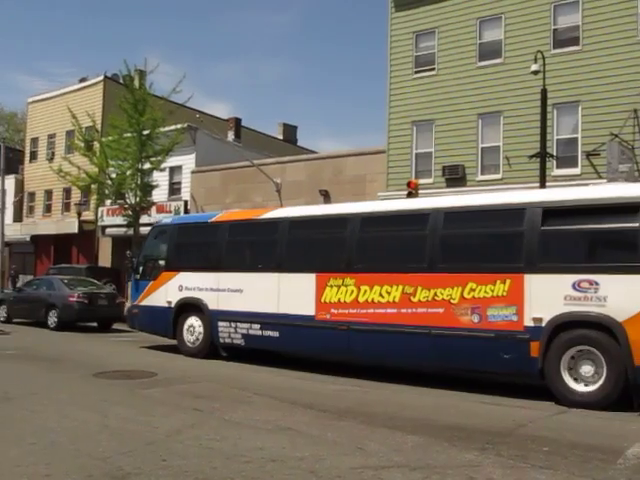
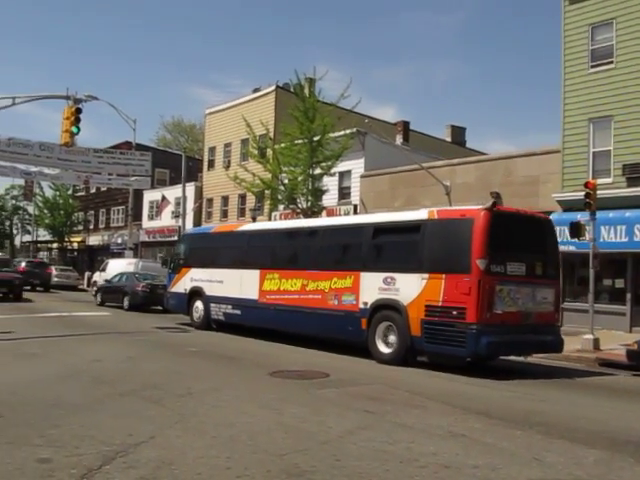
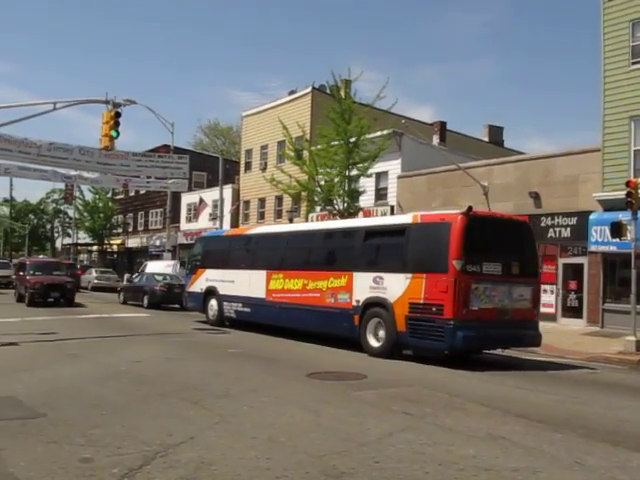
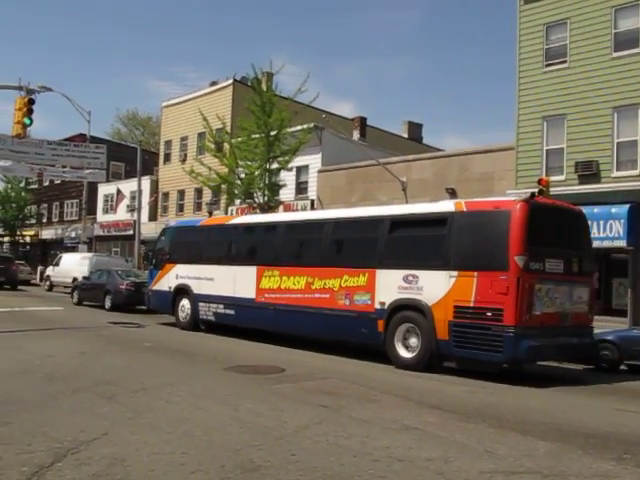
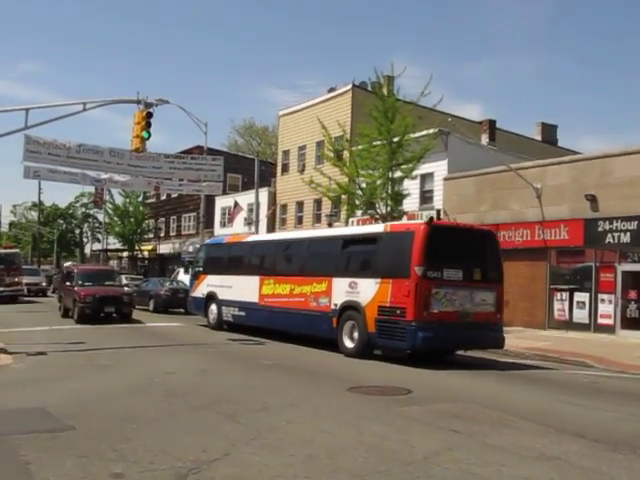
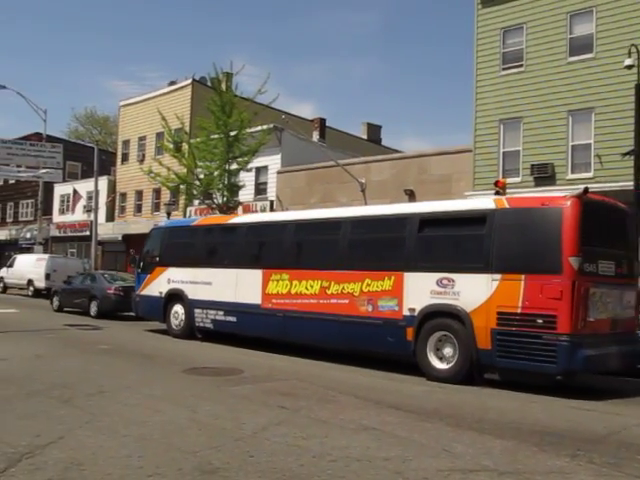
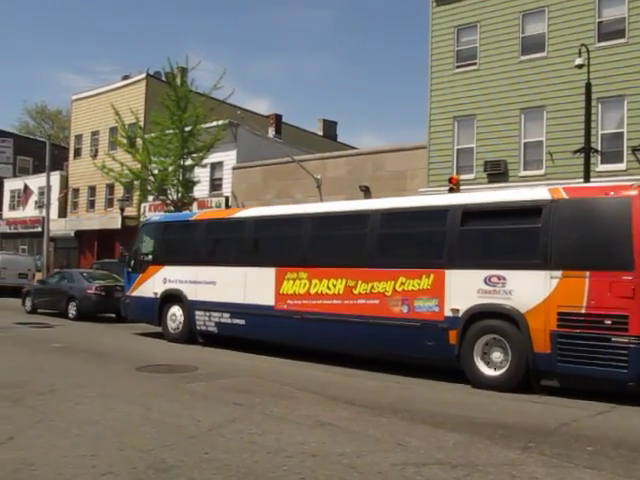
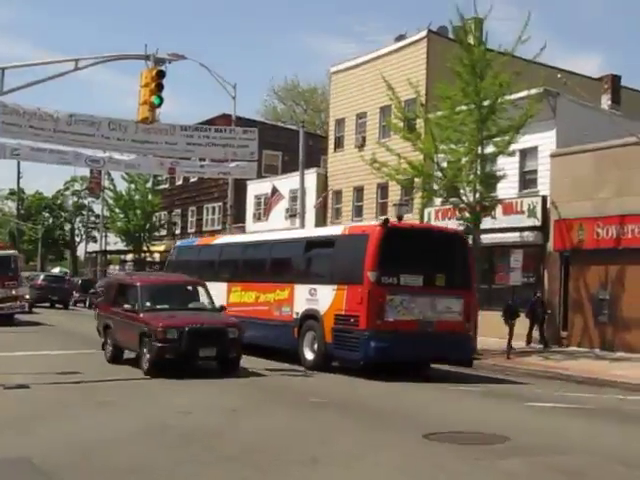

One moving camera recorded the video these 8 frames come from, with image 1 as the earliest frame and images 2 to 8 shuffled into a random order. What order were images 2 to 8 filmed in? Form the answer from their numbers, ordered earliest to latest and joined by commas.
7, 6, 4, 2, 3, 5, 8
